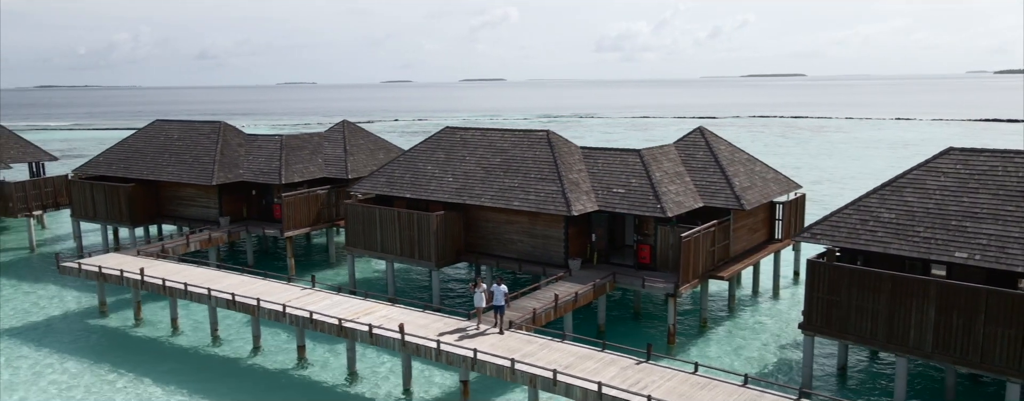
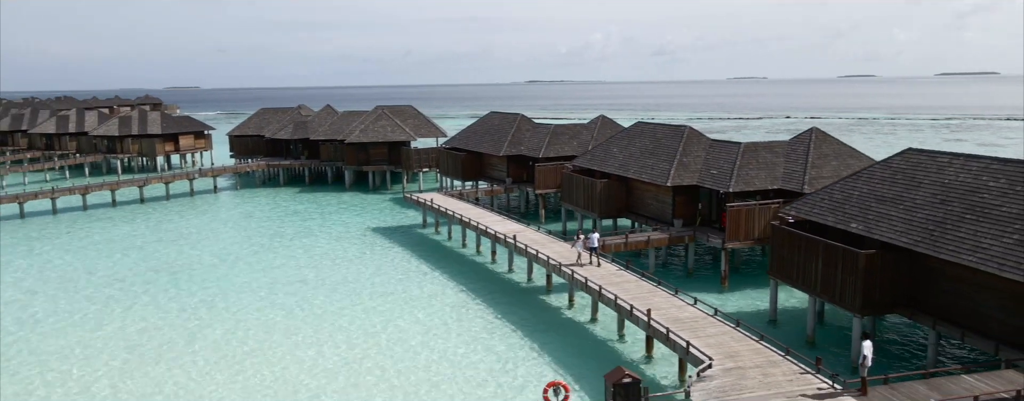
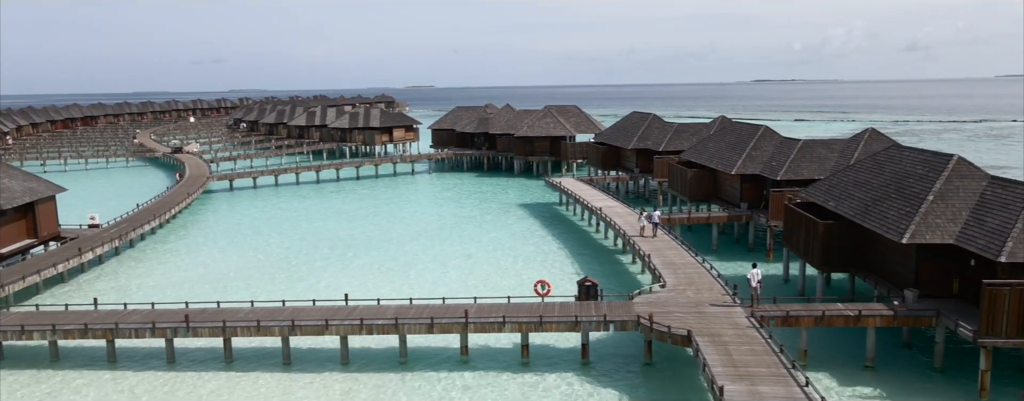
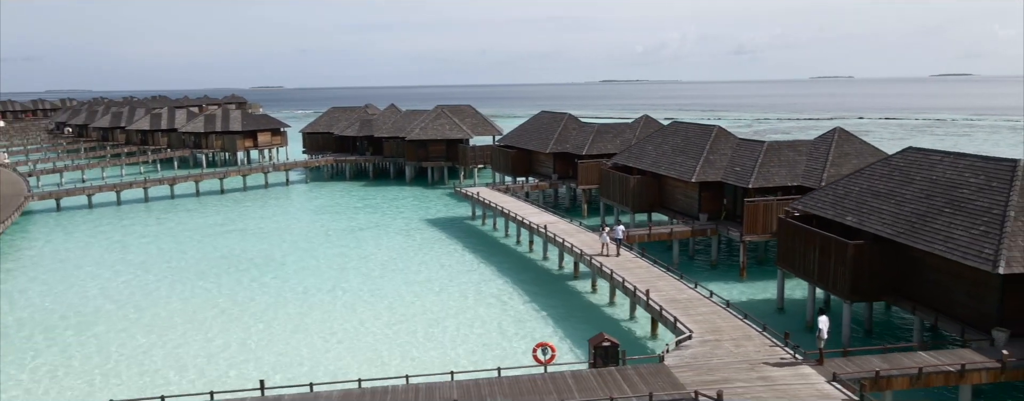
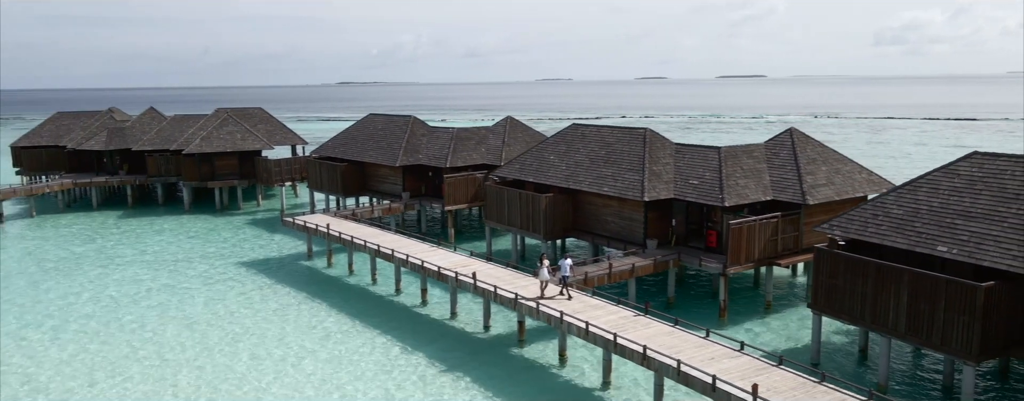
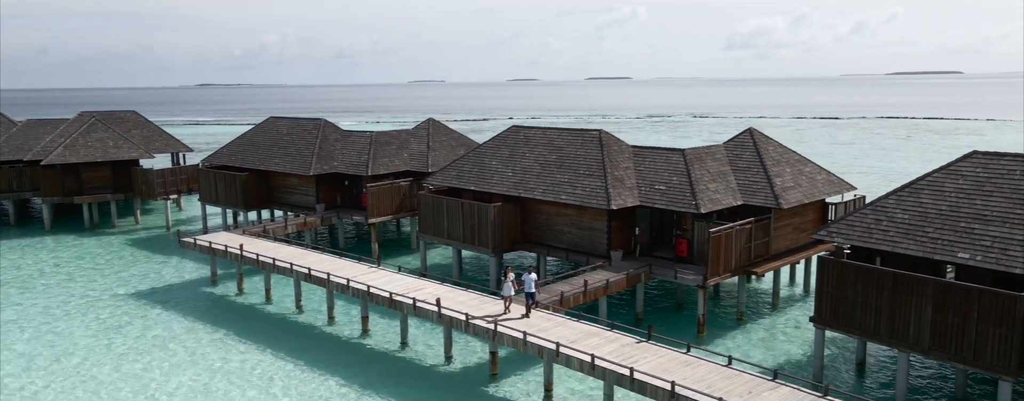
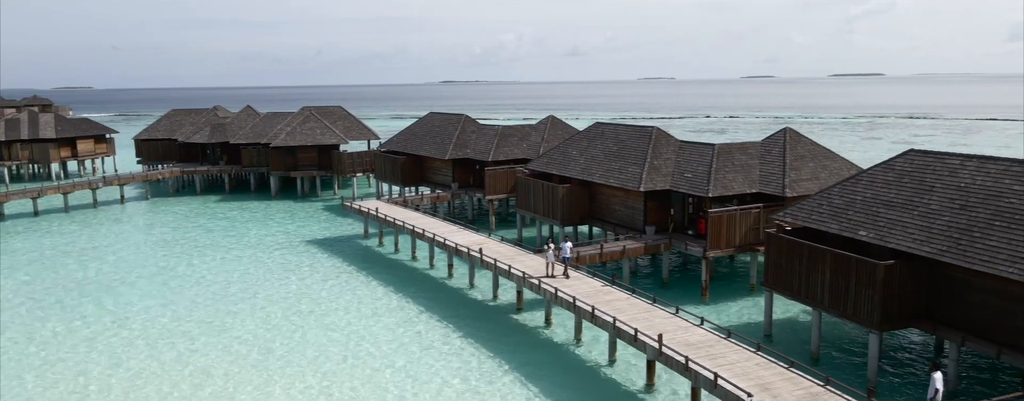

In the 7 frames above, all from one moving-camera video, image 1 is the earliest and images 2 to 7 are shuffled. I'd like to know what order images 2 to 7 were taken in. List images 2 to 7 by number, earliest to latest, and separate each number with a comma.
6, 5, 7, 2, 4, 3
